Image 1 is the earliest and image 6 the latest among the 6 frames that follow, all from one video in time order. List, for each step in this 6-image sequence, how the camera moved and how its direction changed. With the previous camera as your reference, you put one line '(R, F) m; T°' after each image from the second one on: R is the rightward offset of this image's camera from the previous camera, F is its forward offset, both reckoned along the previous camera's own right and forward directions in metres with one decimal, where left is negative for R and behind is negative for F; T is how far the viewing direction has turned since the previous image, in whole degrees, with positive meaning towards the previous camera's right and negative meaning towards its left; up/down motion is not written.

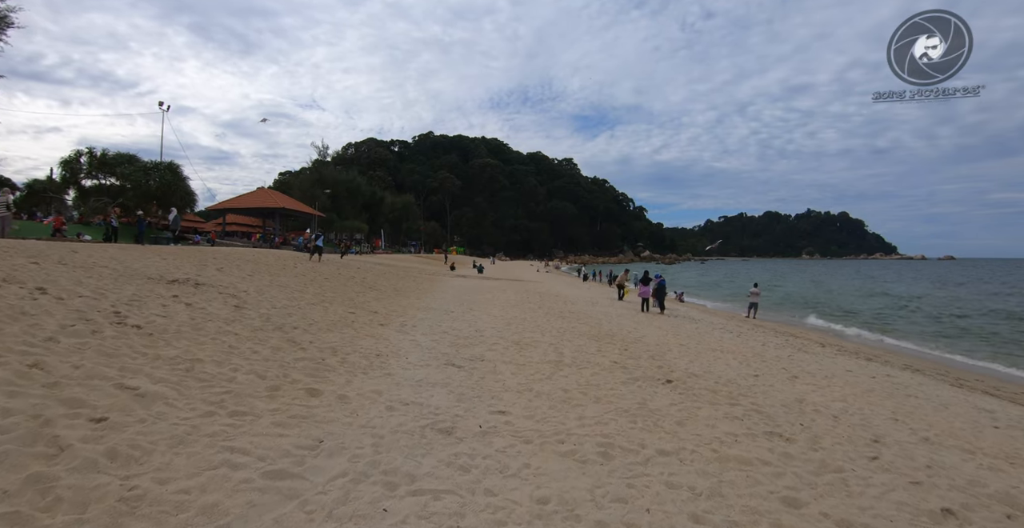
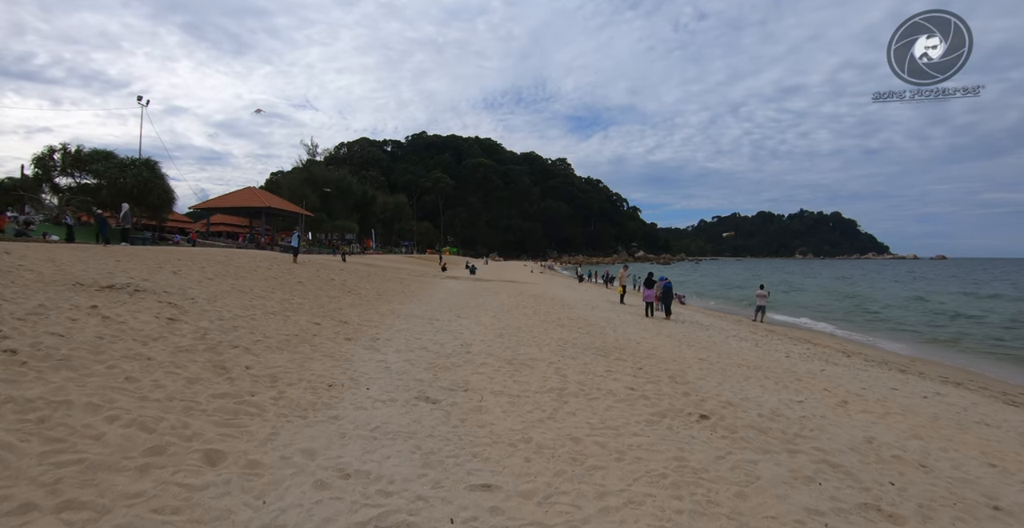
(0.0, +1.6) m; +1°
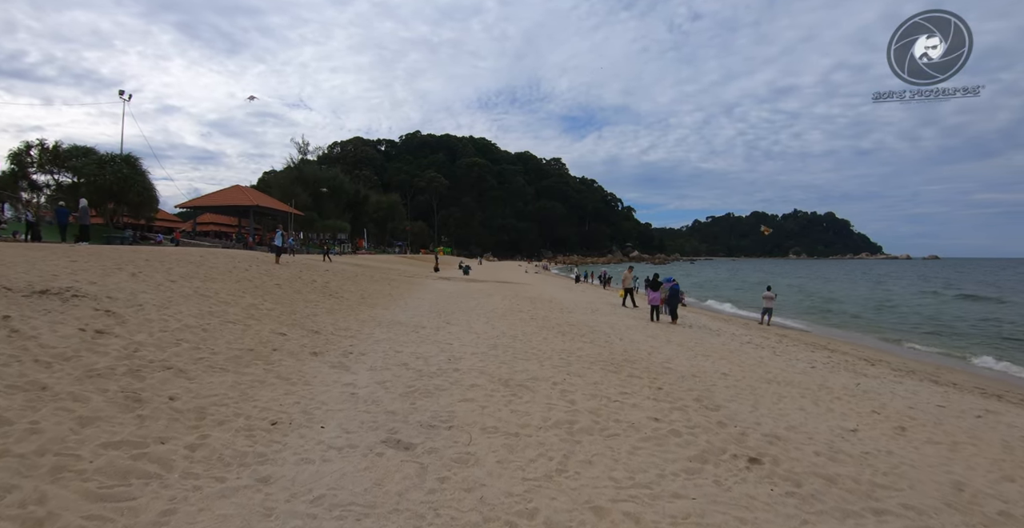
(0.0, +1.2) m; +1°
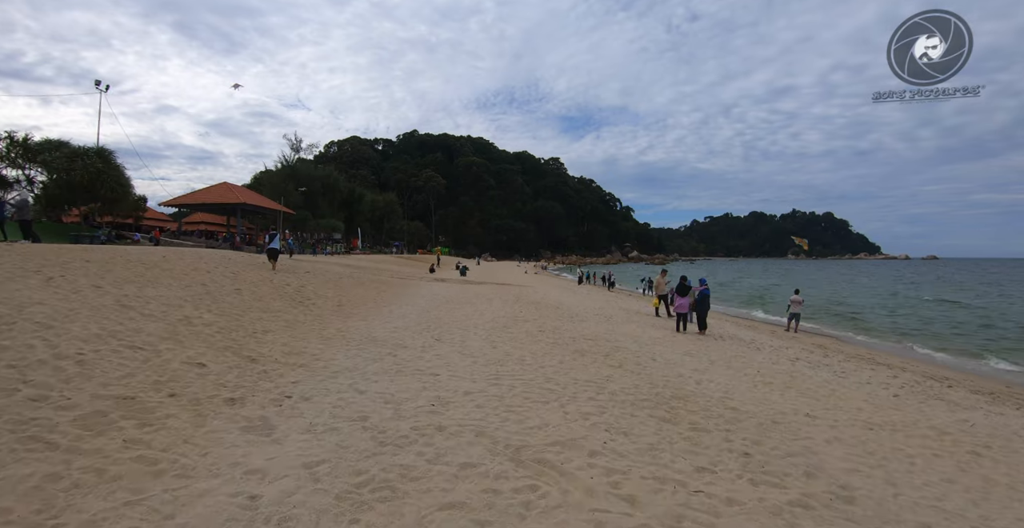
(-0.1, +2.2) m; 0°
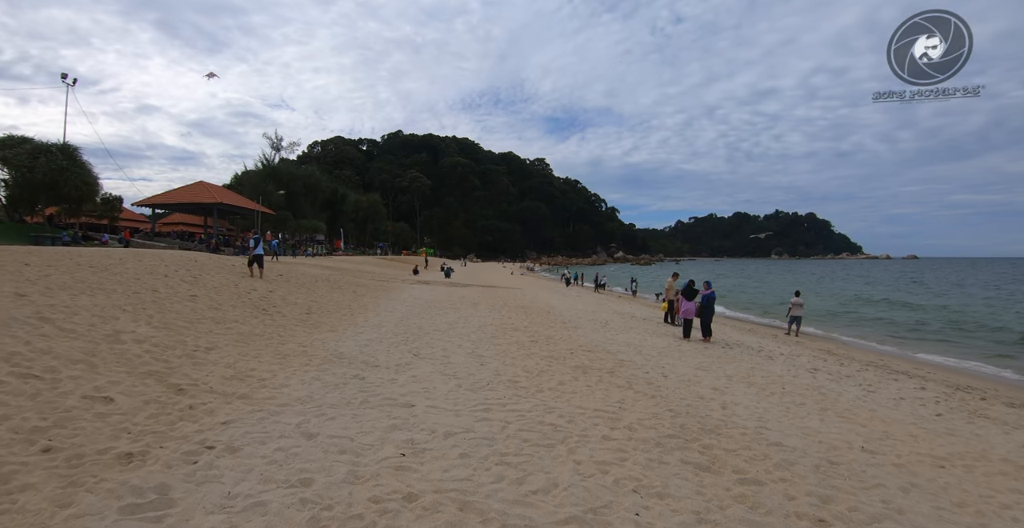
(-0.1, +1.2) m; +2°
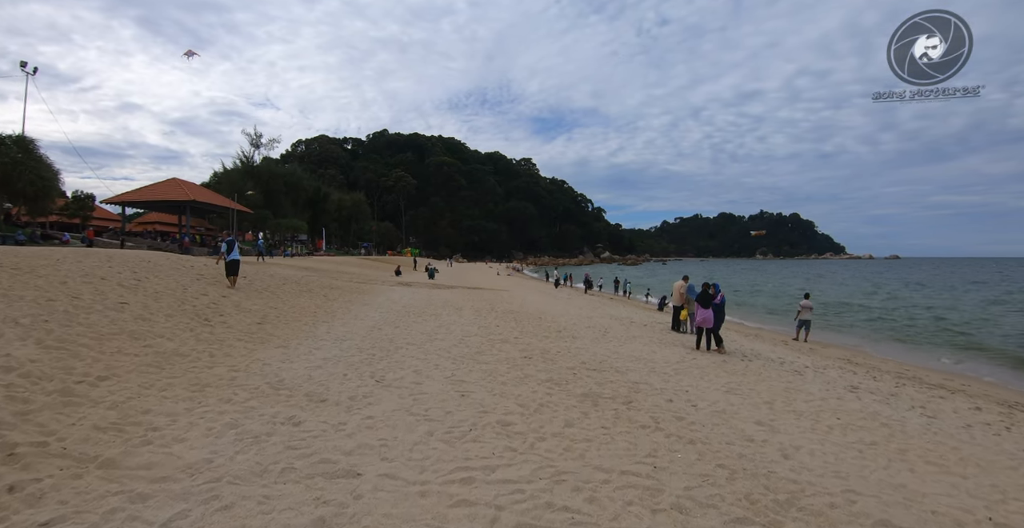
(0.0, +1.6) m; +2°
